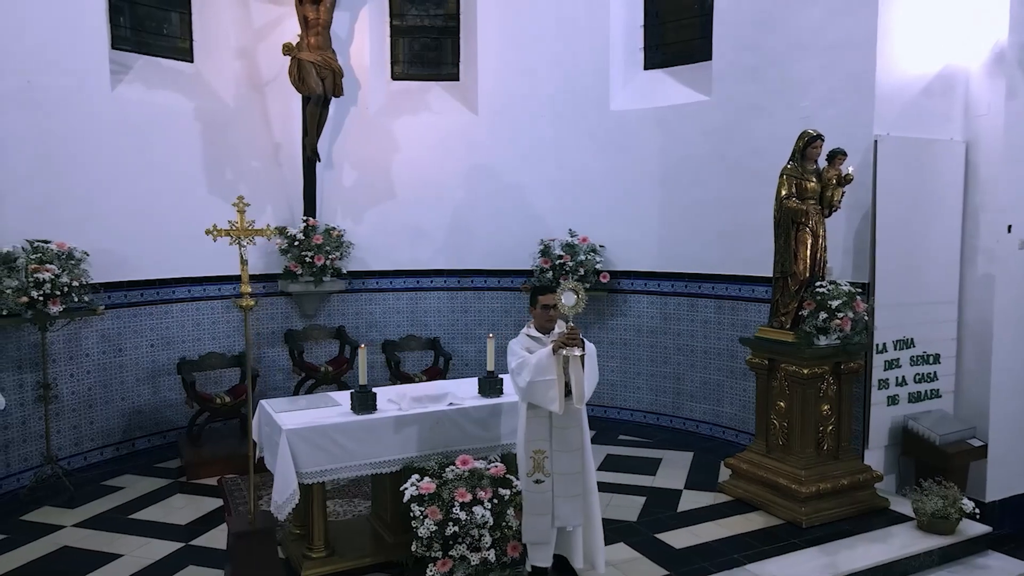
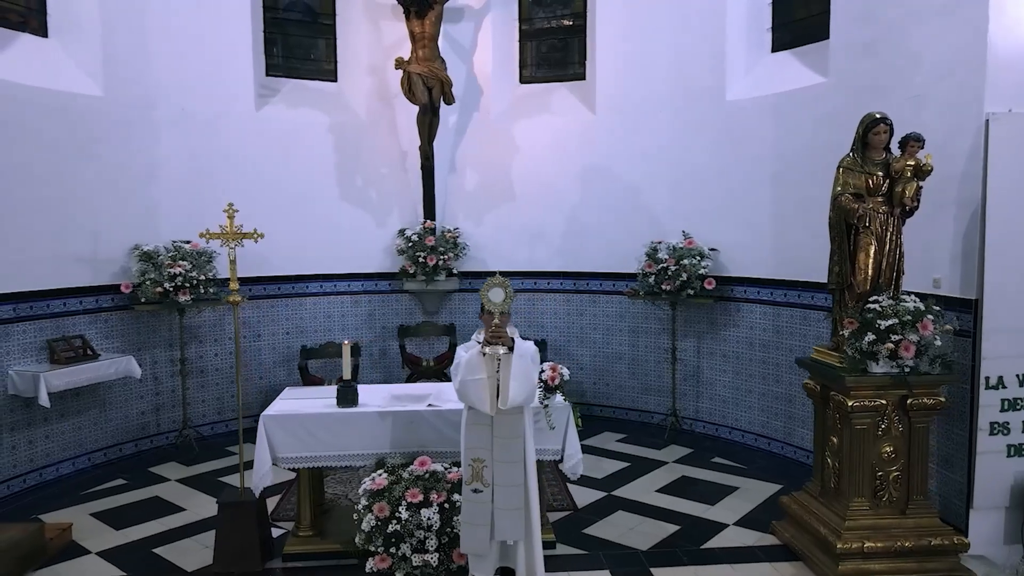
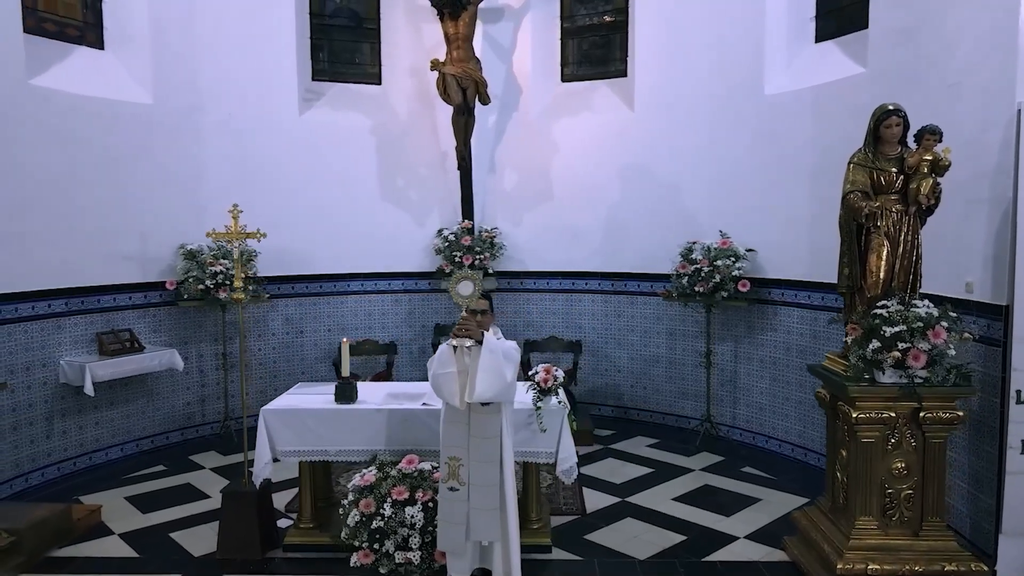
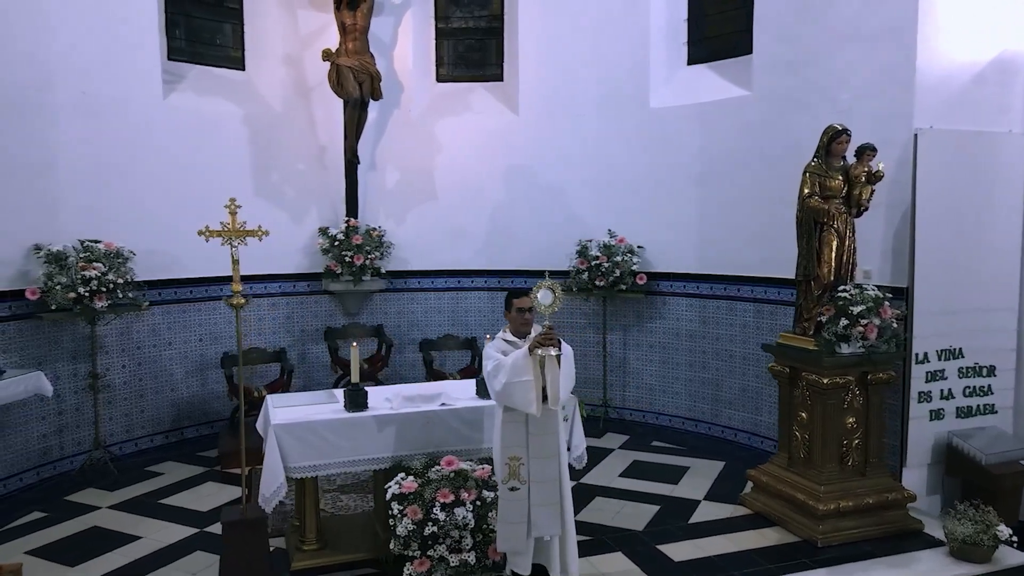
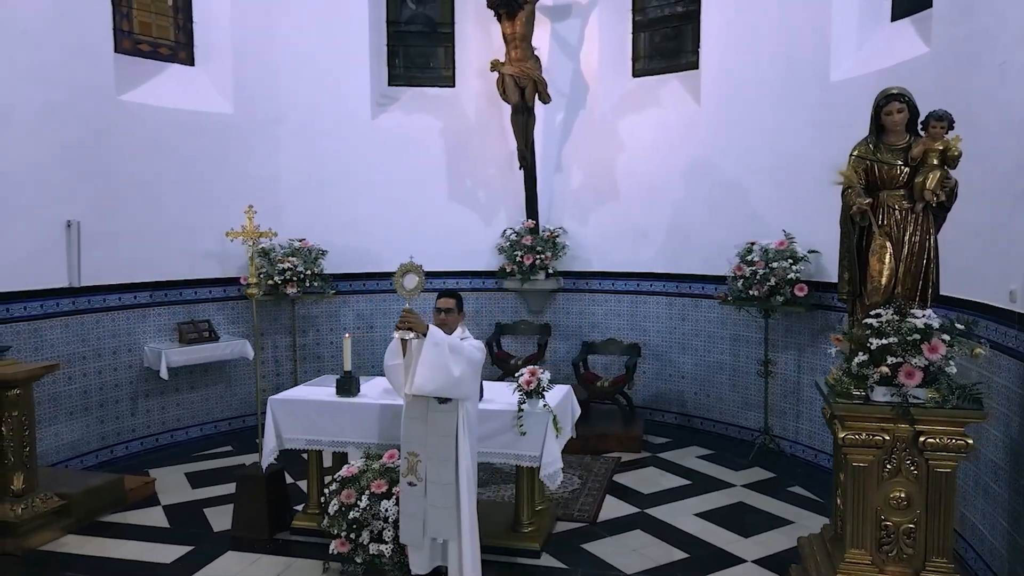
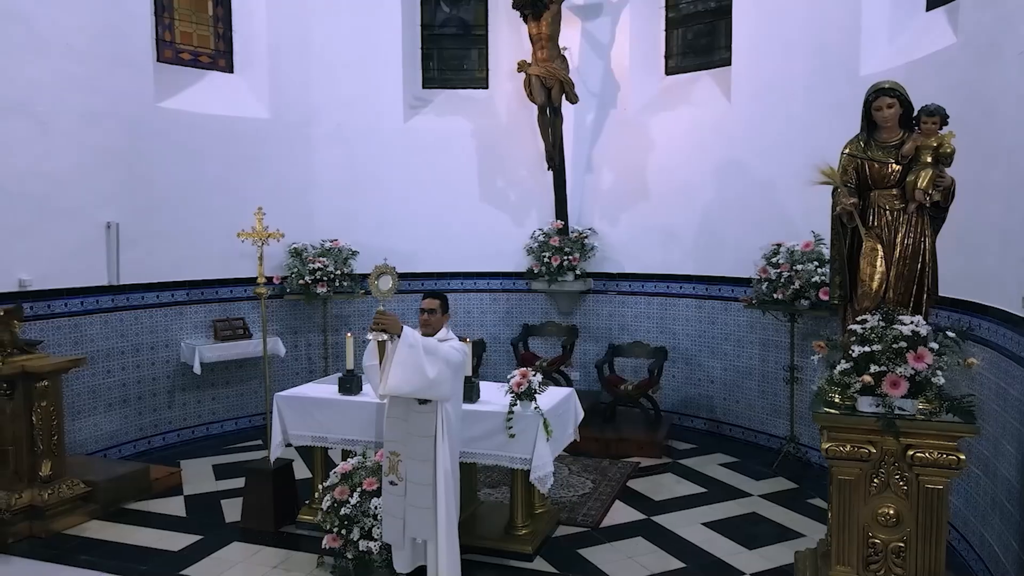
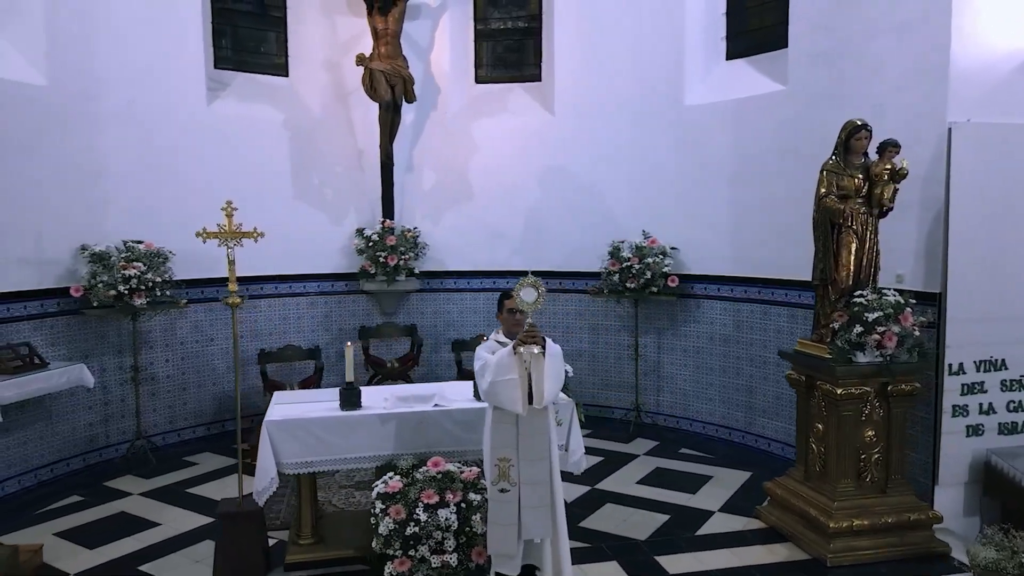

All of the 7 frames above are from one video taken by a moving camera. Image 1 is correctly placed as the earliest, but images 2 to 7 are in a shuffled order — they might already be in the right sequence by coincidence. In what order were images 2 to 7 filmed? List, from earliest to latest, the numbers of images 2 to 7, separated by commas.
4, 7, 2, 3, 5, 6
